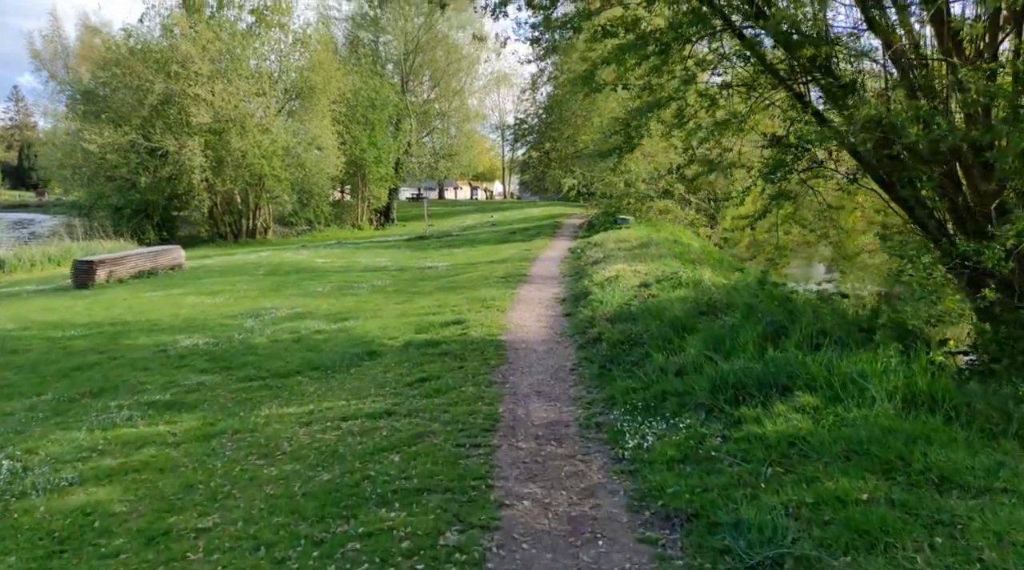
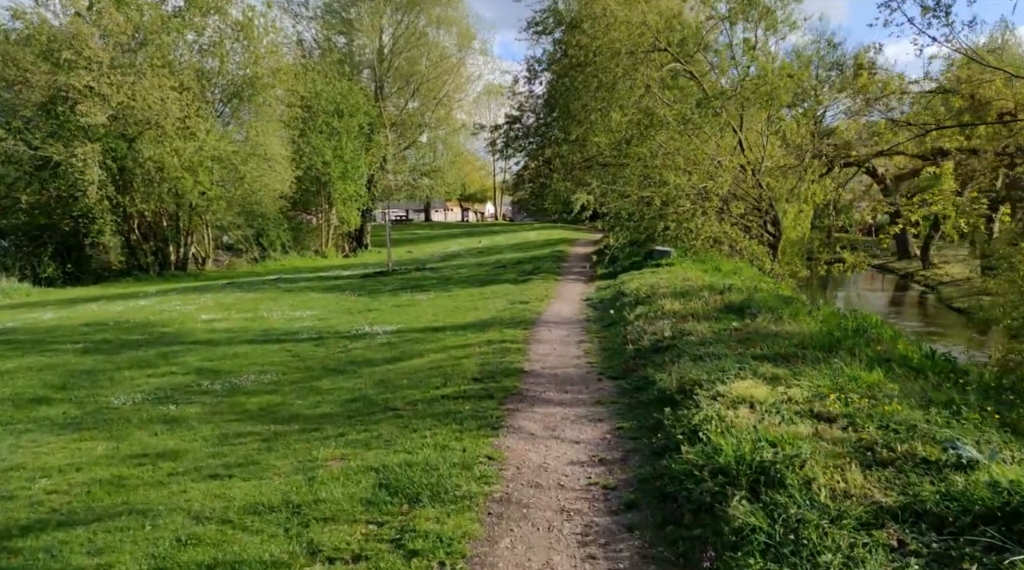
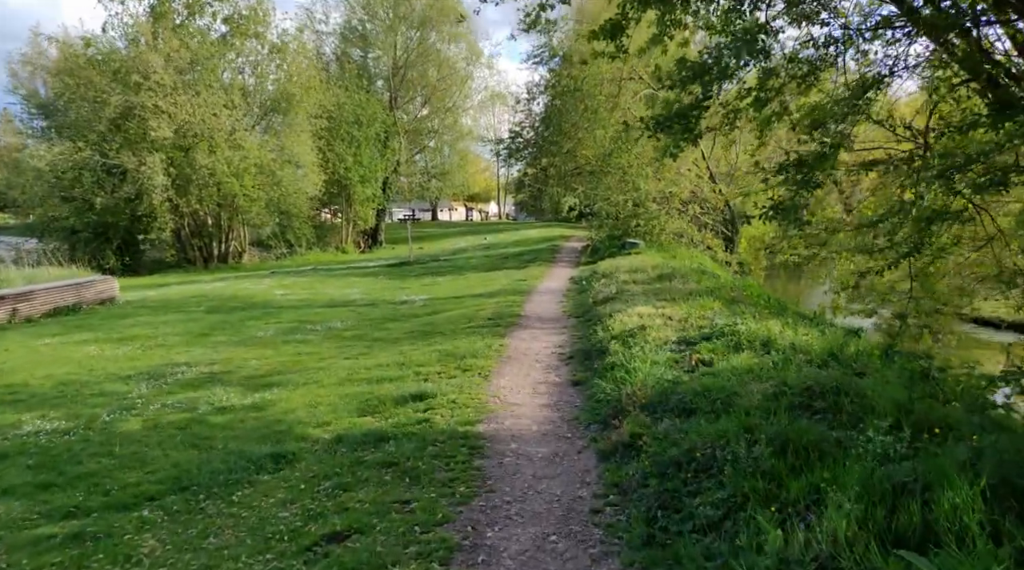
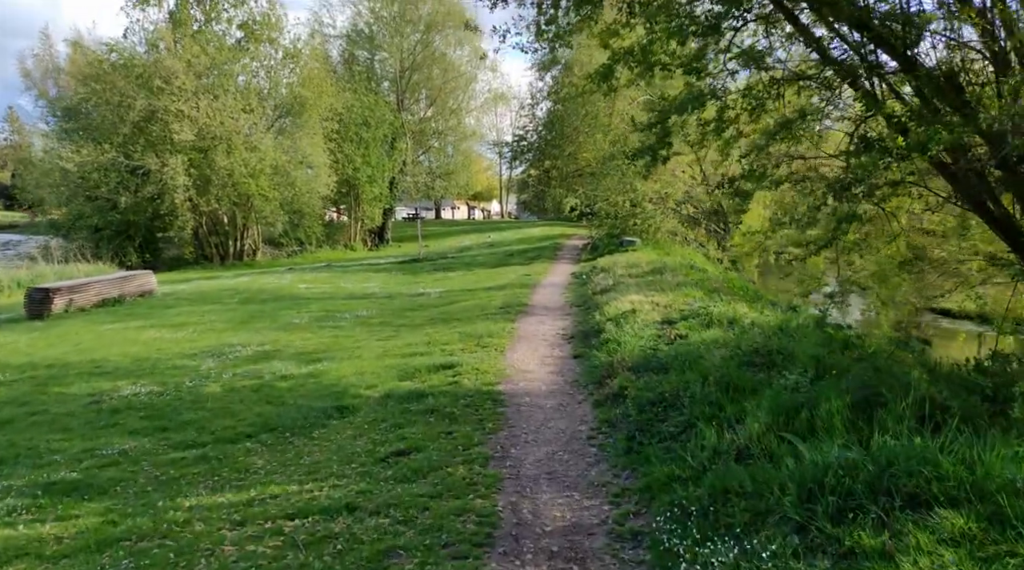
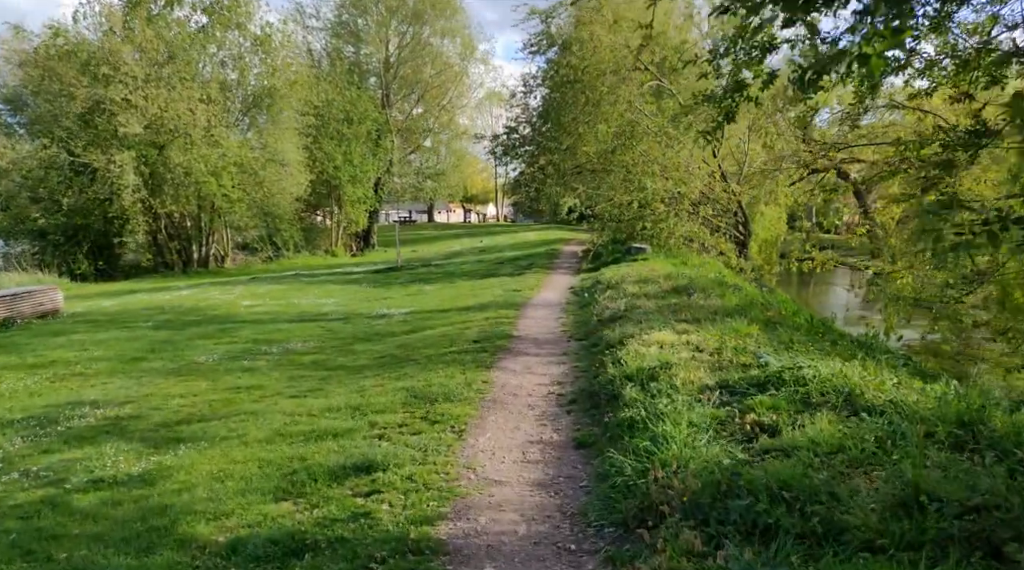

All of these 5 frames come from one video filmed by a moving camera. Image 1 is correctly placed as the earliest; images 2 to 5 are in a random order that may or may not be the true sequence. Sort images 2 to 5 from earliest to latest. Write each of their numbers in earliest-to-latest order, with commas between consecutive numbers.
4, 3, 5, 2
